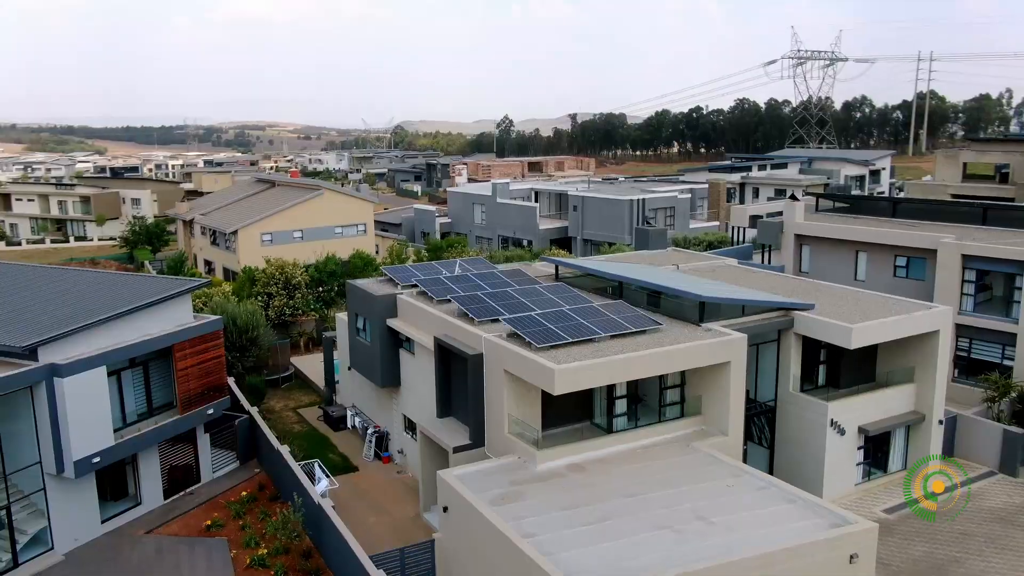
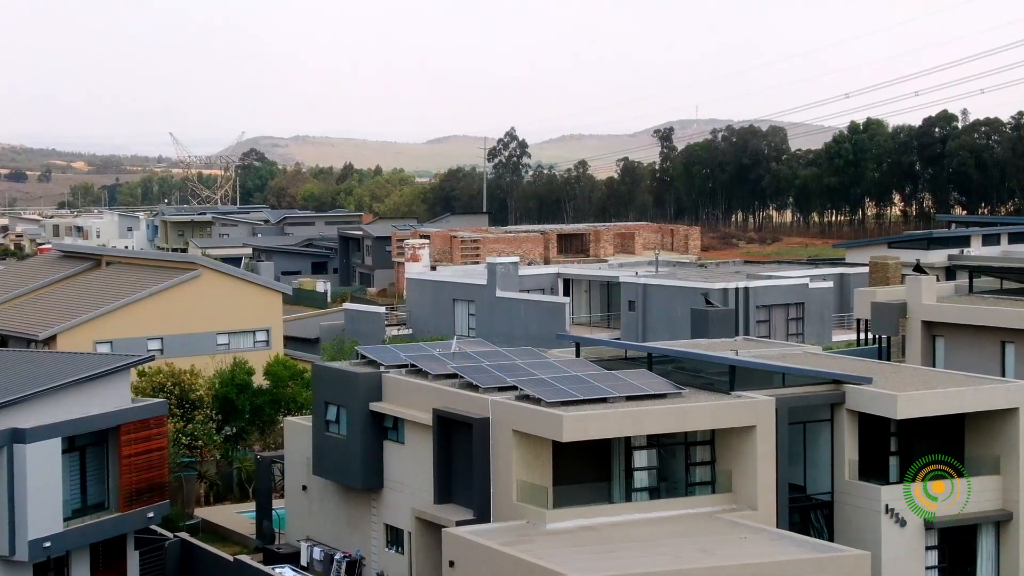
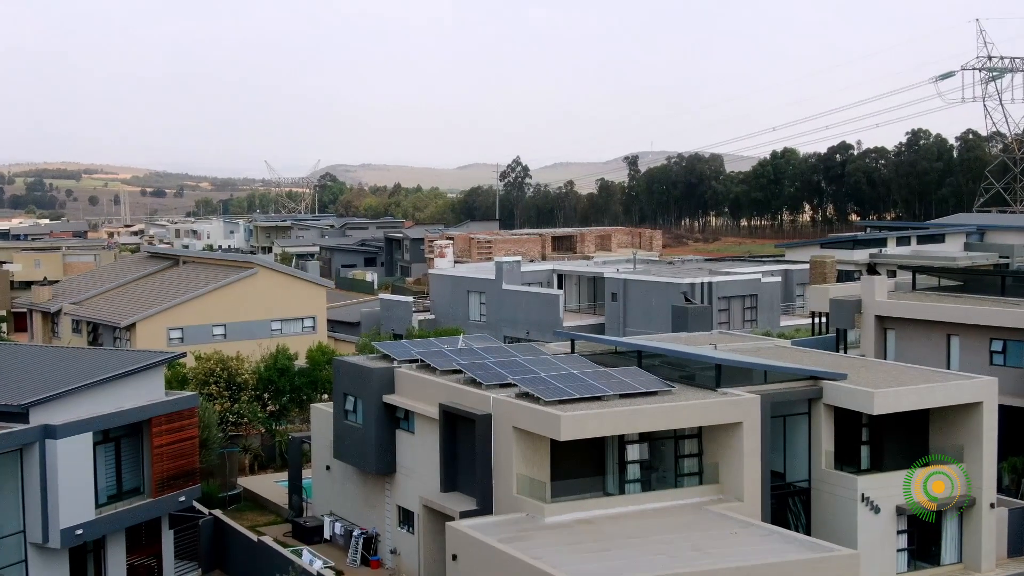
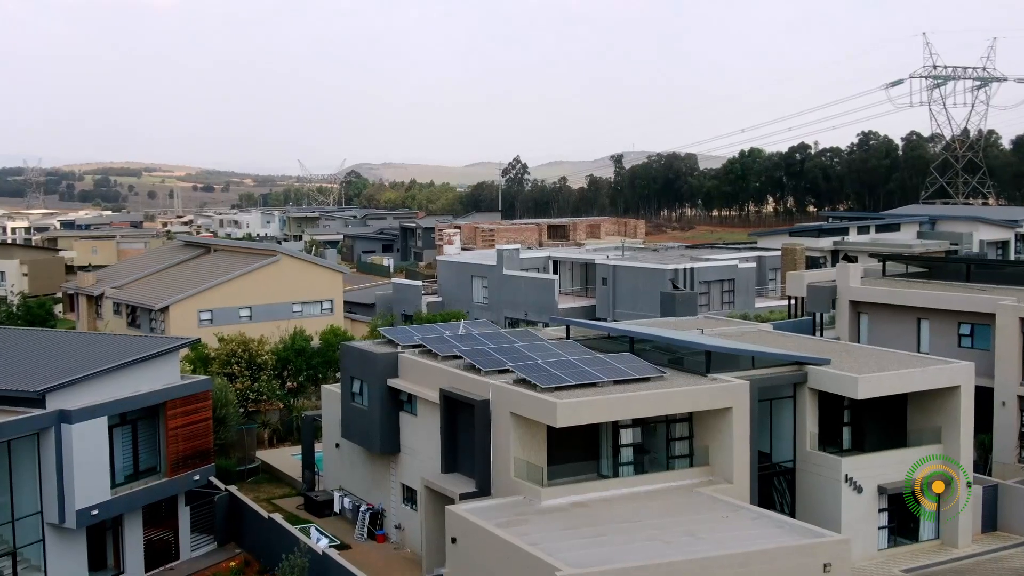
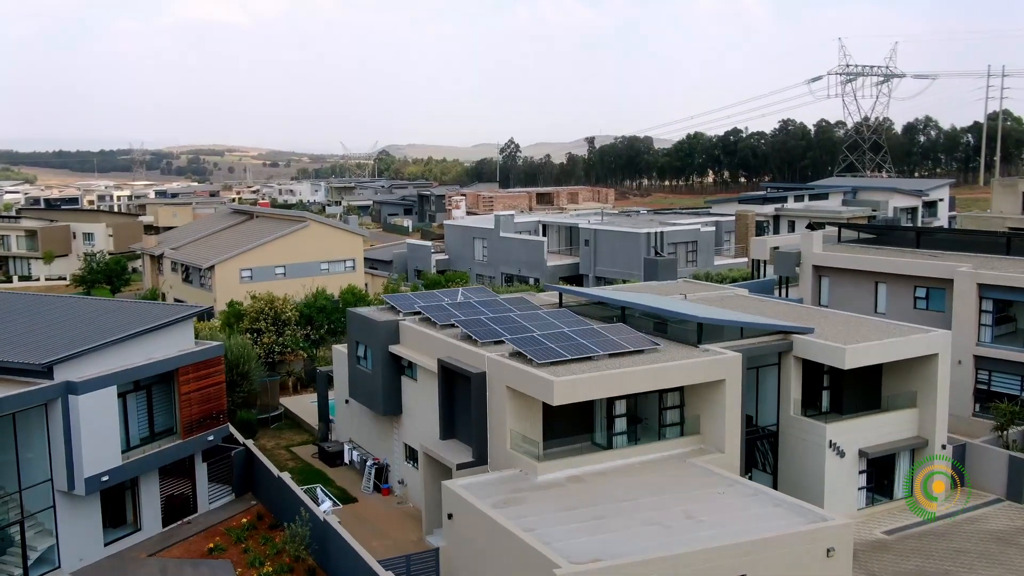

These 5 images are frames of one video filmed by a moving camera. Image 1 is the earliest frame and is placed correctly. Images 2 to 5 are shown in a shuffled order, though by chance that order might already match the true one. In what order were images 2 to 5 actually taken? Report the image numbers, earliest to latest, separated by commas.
5, 4, 3, 2
